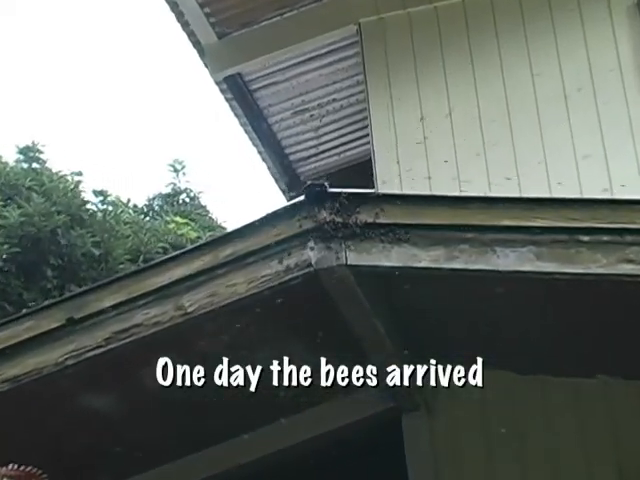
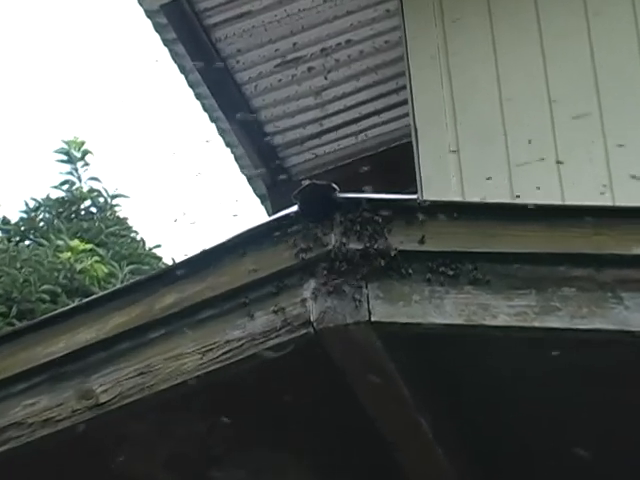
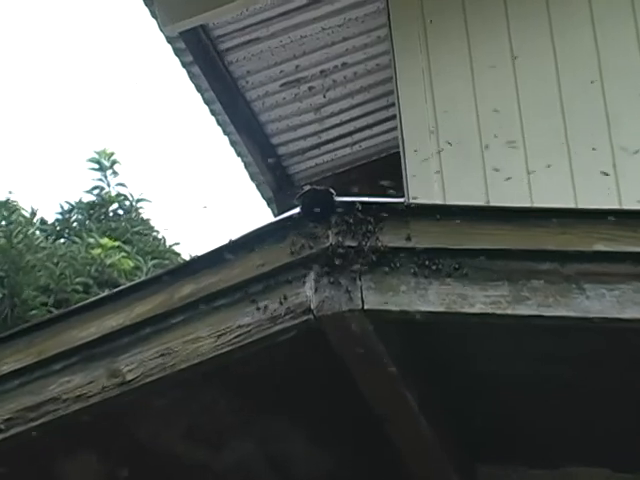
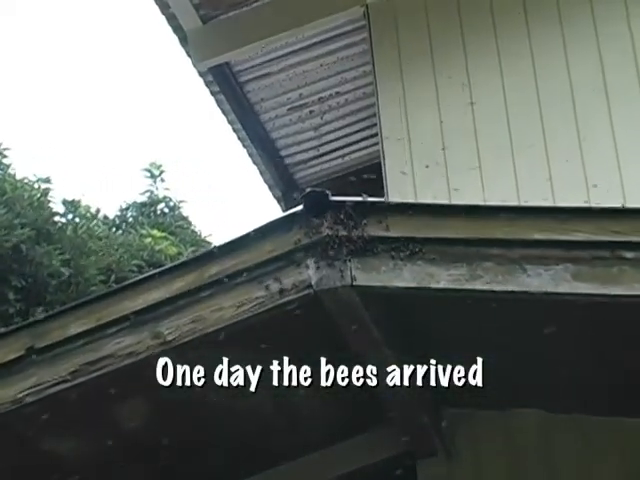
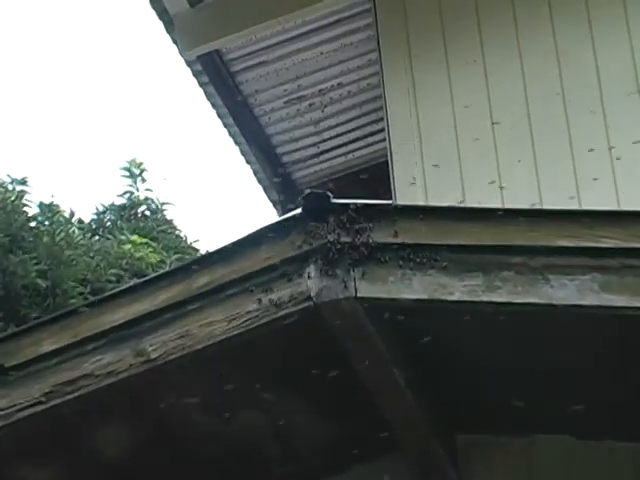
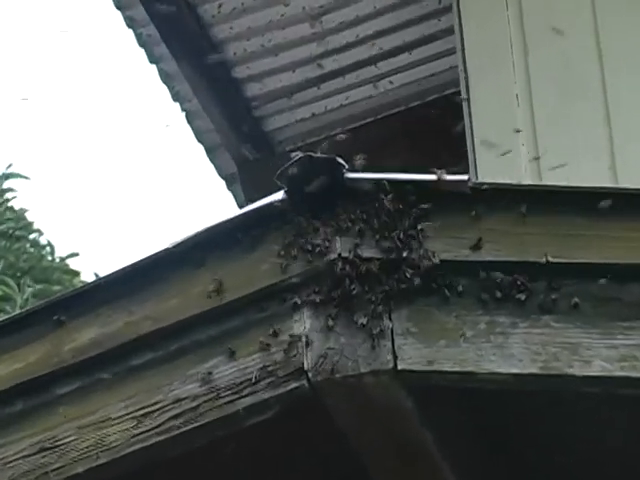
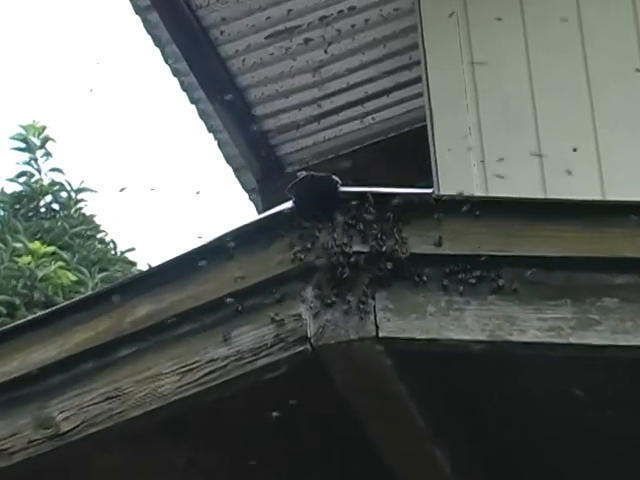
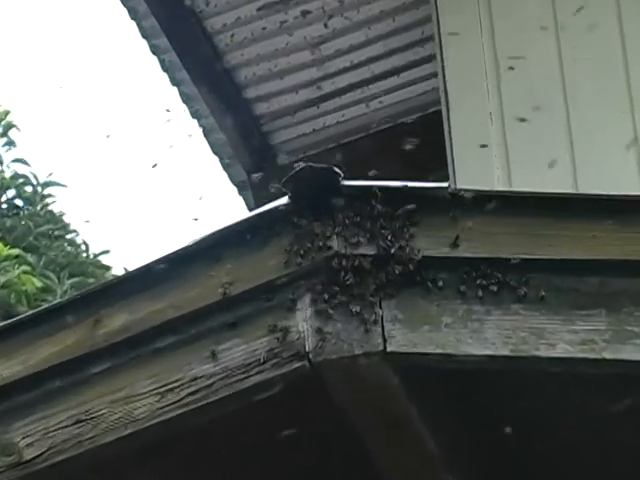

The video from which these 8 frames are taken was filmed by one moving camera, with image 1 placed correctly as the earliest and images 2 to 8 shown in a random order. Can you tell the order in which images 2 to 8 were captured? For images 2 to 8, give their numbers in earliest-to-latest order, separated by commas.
4, 5, 3, 2, 7, 8, 6
